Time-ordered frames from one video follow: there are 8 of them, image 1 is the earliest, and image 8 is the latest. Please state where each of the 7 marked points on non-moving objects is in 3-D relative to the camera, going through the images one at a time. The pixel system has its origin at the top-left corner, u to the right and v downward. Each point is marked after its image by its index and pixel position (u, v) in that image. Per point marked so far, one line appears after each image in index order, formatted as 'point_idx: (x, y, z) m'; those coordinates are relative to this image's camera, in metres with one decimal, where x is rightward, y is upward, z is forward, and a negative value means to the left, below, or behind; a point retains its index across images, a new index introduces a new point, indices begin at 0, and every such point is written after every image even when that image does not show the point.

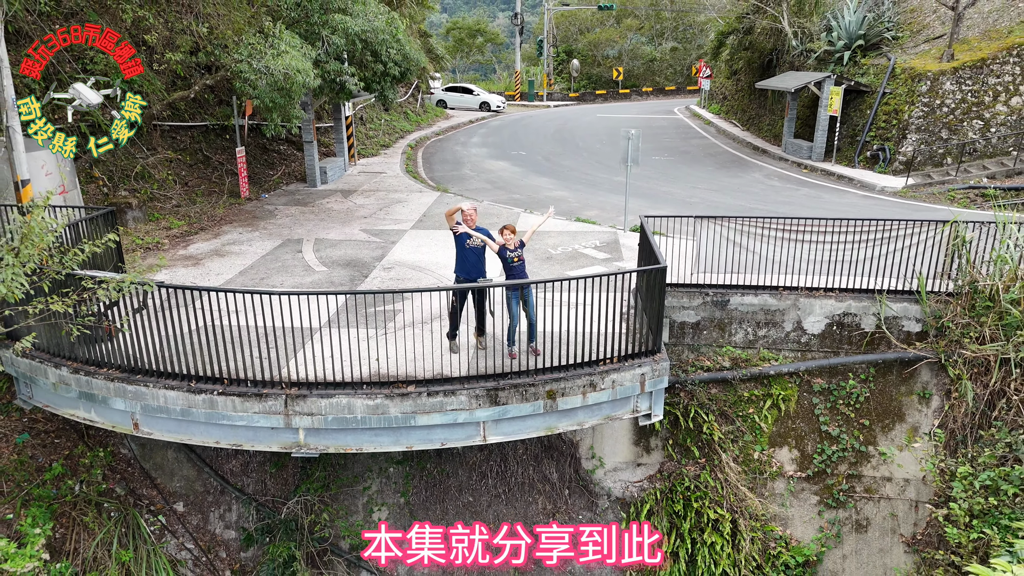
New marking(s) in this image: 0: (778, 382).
0: (+2.4, -0.9, +6.7) m
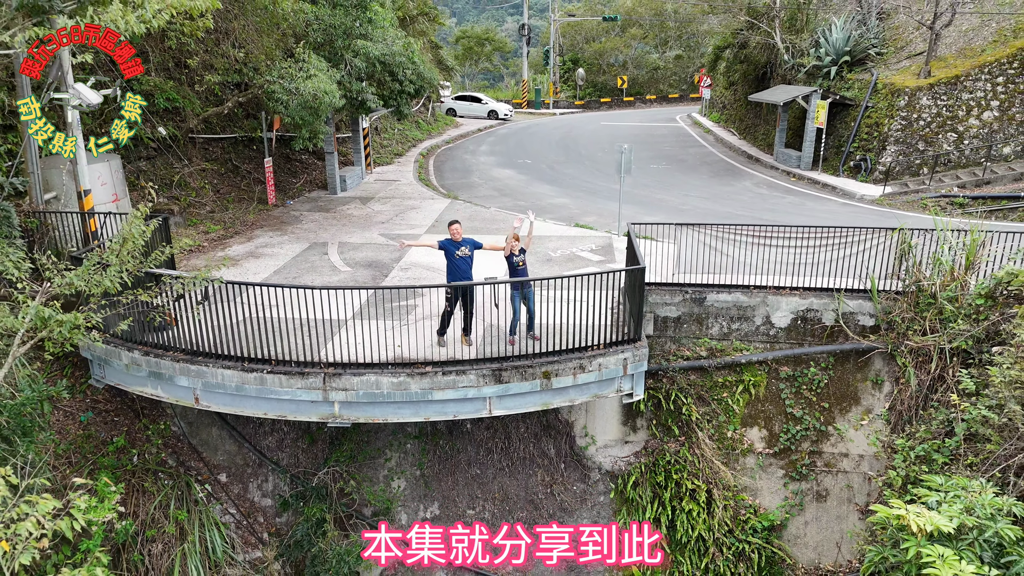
0: (+2.5, -0.8, +7.6) m
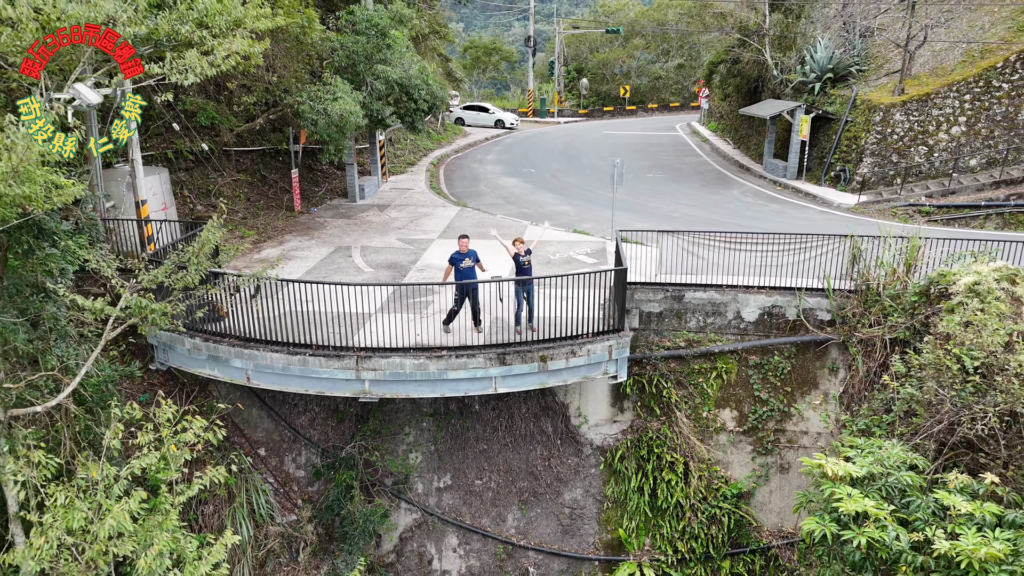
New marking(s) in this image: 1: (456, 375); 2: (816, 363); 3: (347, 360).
0: (+2.5, -0.8, +8.8) m
1: (-0.5, -0.8, +7.2) m
2: (+3.6, -0.9, +8.6) m
3: (-1.6, -0.7, +7.2) m
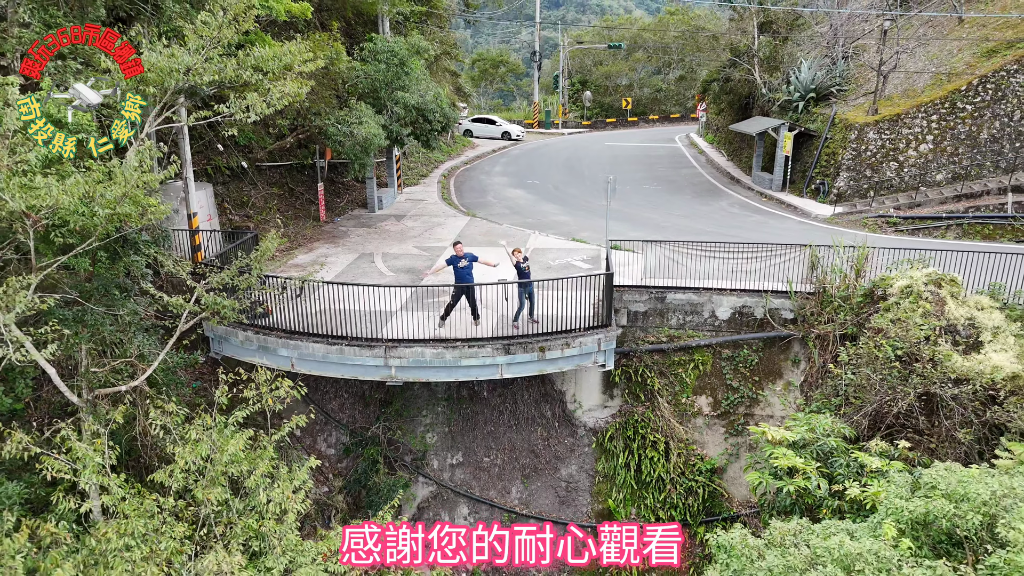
0: (+2.6, -0.9, +10.1) m
1: (-0.5, -0.8, +8.6) m
2: (+3.6, -0.9, +9.9) m
3: (-1.6, -0.7, +8.5) m
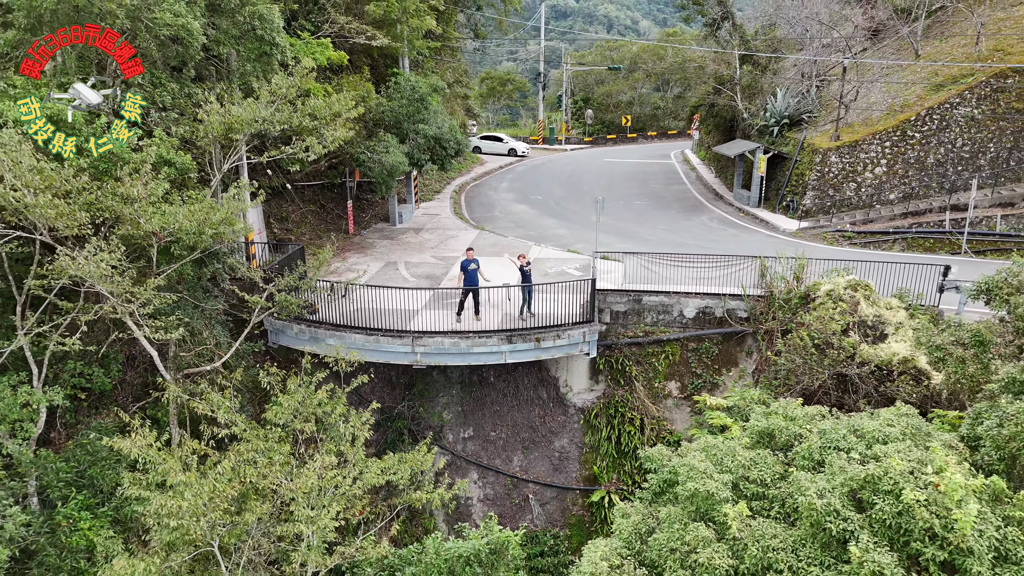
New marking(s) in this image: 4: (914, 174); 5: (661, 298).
0: (+2.6, -0.9, +12.2) m
1: (-0.5, -0.9, +10.7) m
2: (+3.7, -1.0, +12.0) m
3: (-1.5, -0.7, +10.7) m
4: (+9.3, +2.6, +17.1) m
5: (+2.4, -0.2, +12.0) m
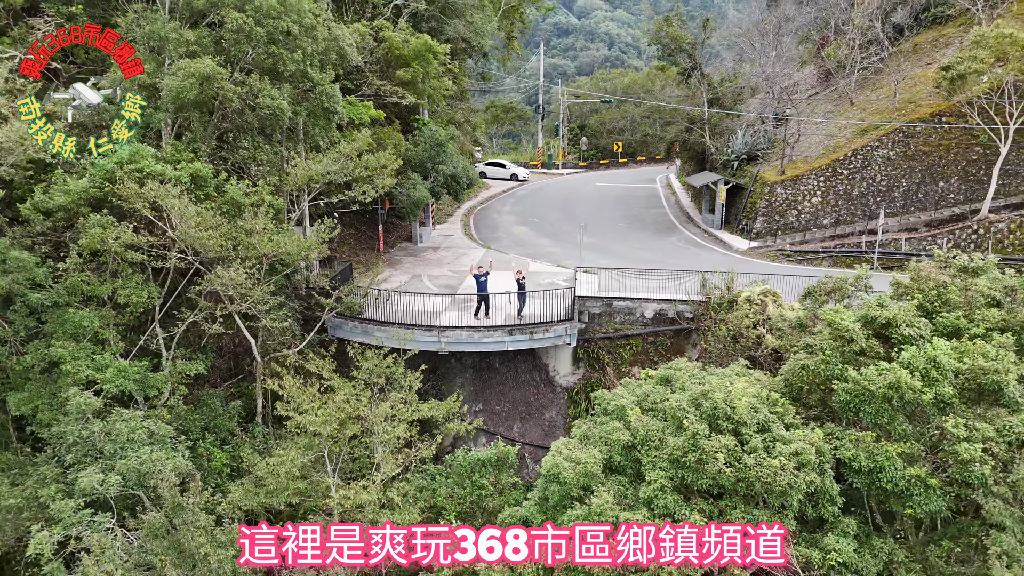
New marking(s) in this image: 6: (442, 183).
0: (+2.6, -1.1, +15.9) m
1: (-0.5, -1.0, +14.5) m
2: (+3.7, -1.1, +15.8) m
3: (-1.5, -0.9, +14.4) m
4: (+9.3, +2.4, +20.9) m
5: (+2.4, -0.3, +15.8) m
6: (-1.9, +2.8, +19.5) m
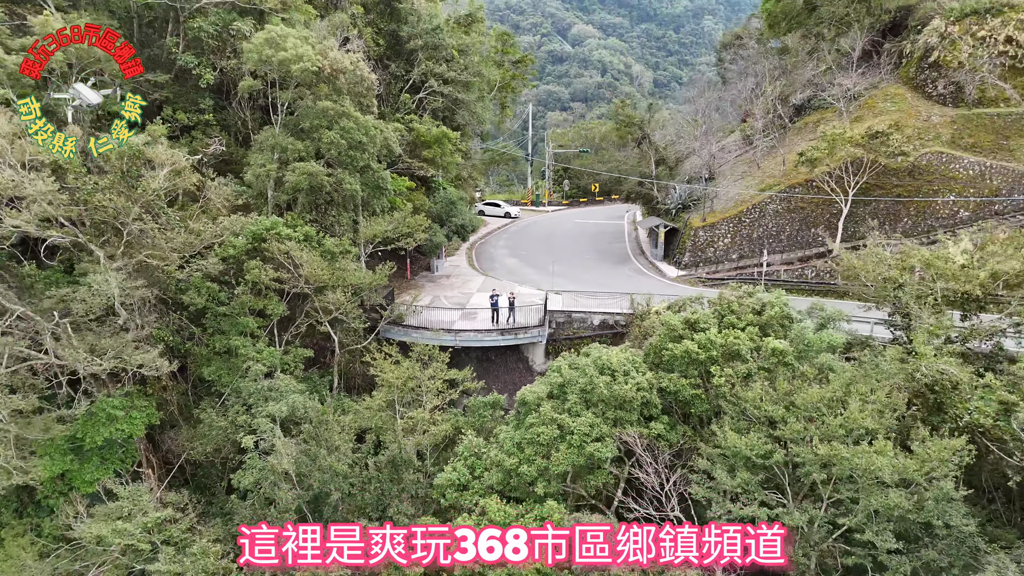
0: (+2.3, -1.6, +23.6) m
1: (-0.7, -1.5, +22.1) m
2: (+3.4, -1.7, +23.4) m
3: (-1.8, -1.4, +22.1) m
4: (+9.0, +1.7, +28.6) m
5: (+2.2, -0.9, +23.5) m
6: (-2.2, +2.2, +27.2) m
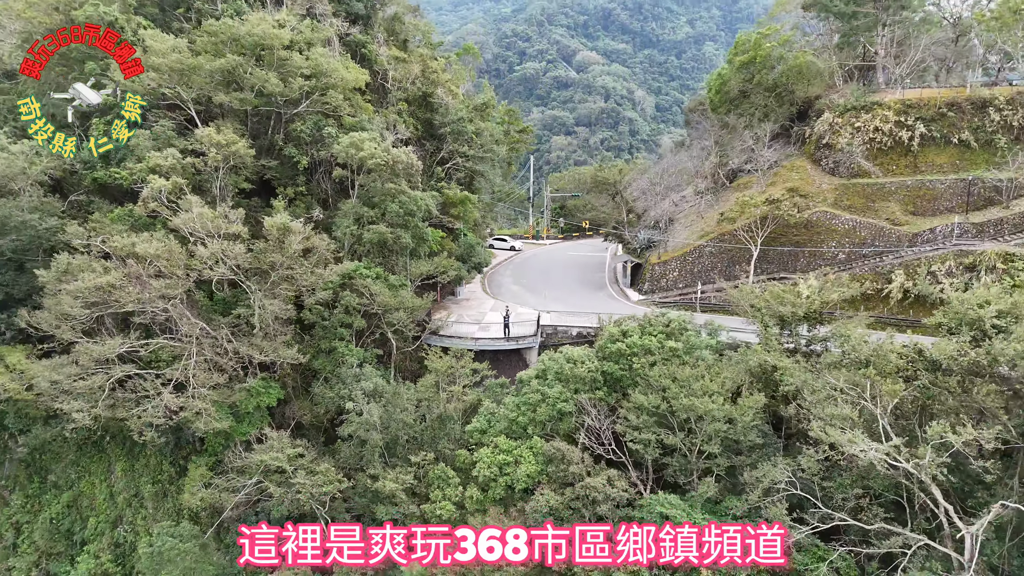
0: (+2.4, -2.6, +33.5) m
1: (-0.6, -2.4, +32.0) m
2: (+3.5, -2.6, +33.3) m
3: (-1.7, -2.3, +32.0) m
4: (+9.2, +0.6, +38.6) m
5: (+2.3, -1.8, +33.4) m
6: (-2.0, +1.1, +37.3) m
